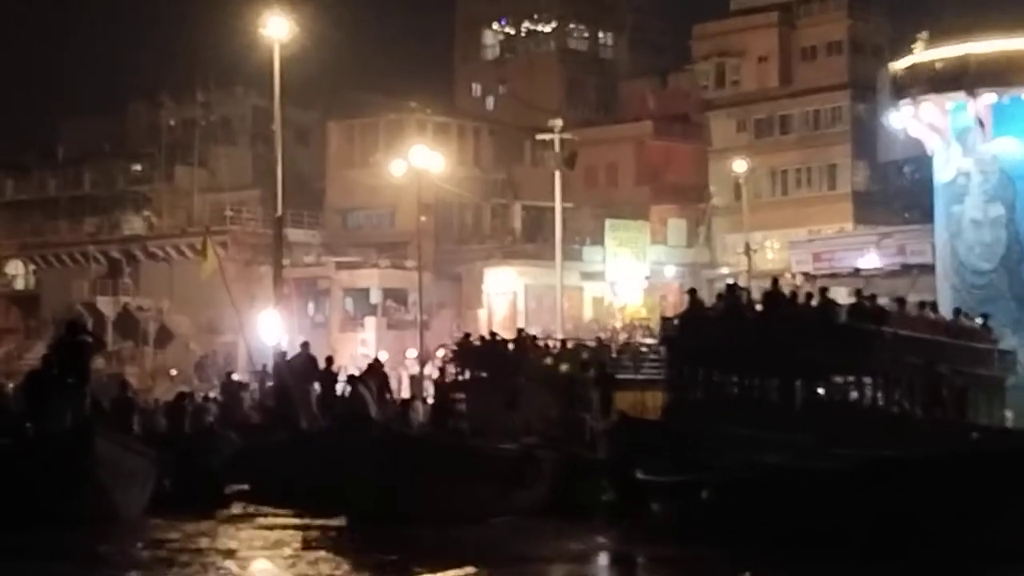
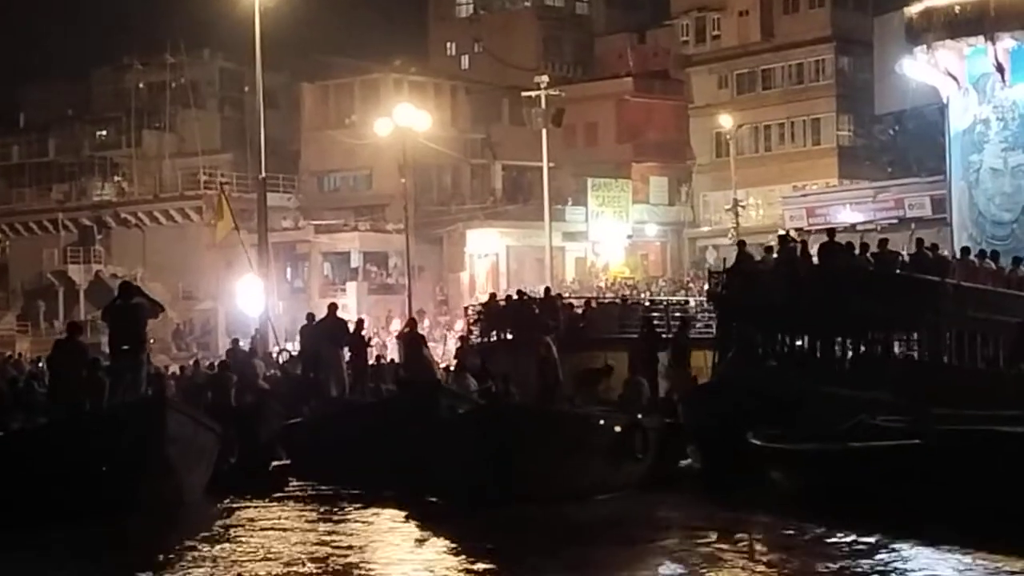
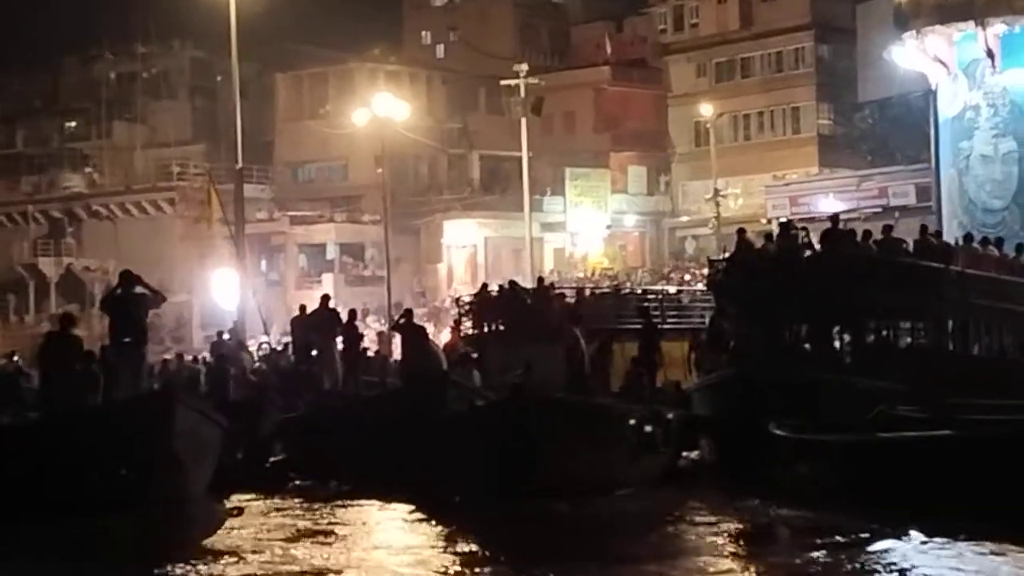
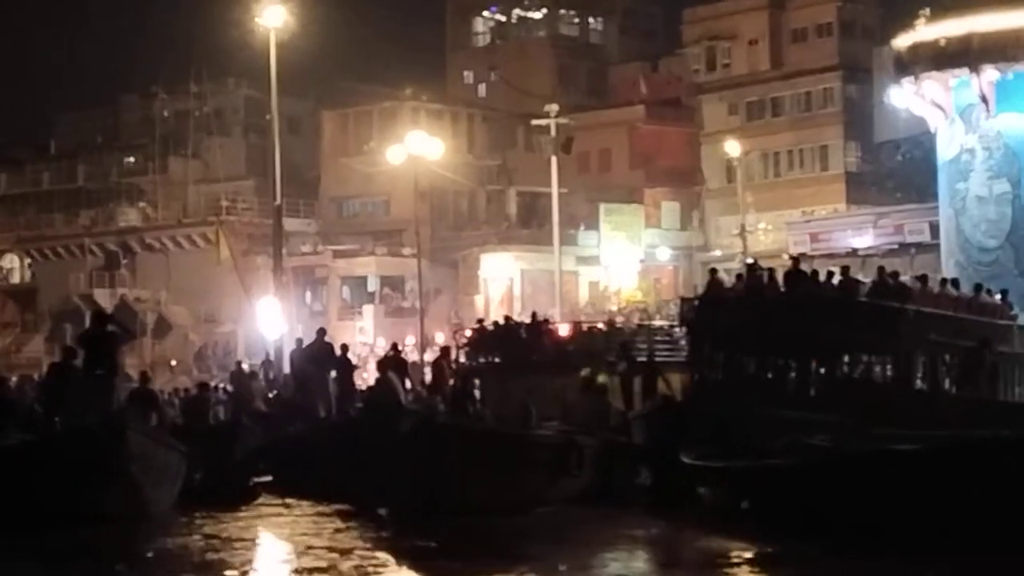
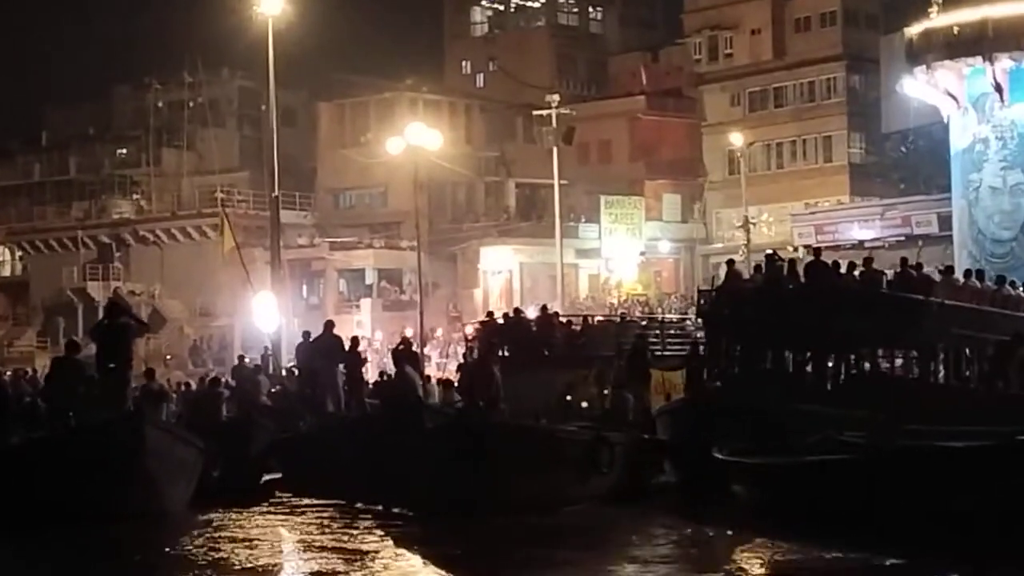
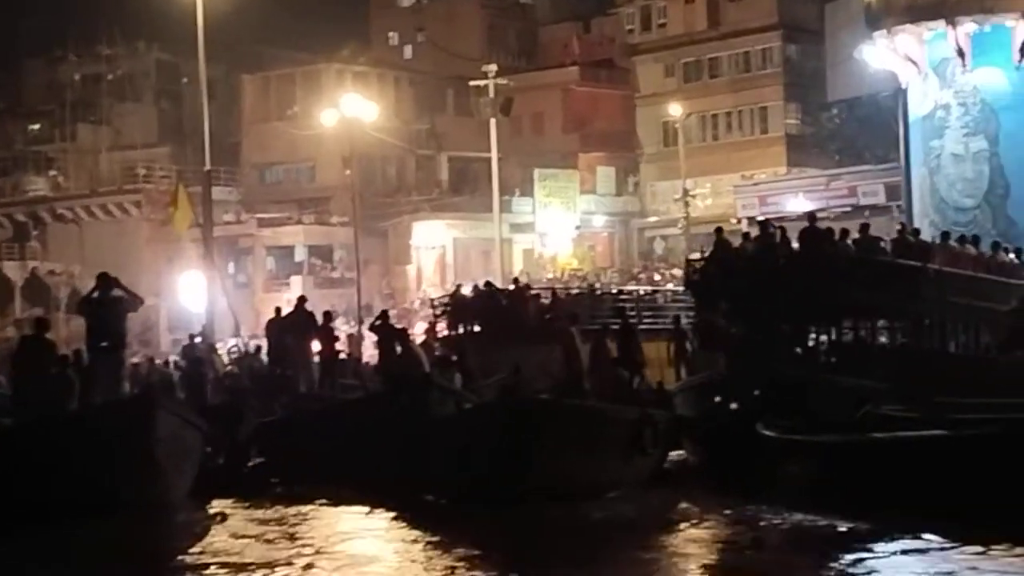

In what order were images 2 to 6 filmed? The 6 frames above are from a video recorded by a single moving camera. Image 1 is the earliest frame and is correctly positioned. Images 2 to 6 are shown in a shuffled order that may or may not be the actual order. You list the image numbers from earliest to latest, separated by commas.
4, 5, 2, 3, 6
